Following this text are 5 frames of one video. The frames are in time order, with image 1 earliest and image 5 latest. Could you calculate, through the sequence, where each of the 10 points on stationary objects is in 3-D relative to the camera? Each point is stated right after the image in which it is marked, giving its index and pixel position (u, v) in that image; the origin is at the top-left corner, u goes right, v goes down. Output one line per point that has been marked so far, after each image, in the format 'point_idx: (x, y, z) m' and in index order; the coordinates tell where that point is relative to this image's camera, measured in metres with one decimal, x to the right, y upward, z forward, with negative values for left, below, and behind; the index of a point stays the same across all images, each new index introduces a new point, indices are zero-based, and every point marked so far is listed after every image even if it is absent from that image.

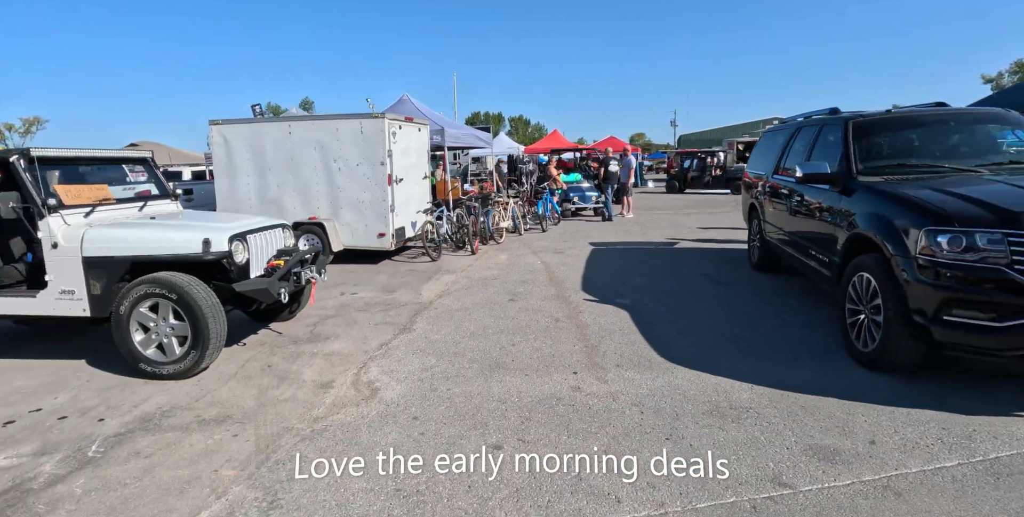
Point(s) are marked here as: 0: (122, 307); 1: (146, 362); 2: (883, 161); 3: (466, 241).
0: (-3.1, -0.3, +4.5) m
1: (-3.0, -0.8, +4.5) m
2: (+3.1, +0.8, +4.5) m
3: (-0.8, +0.4, +10.2) m
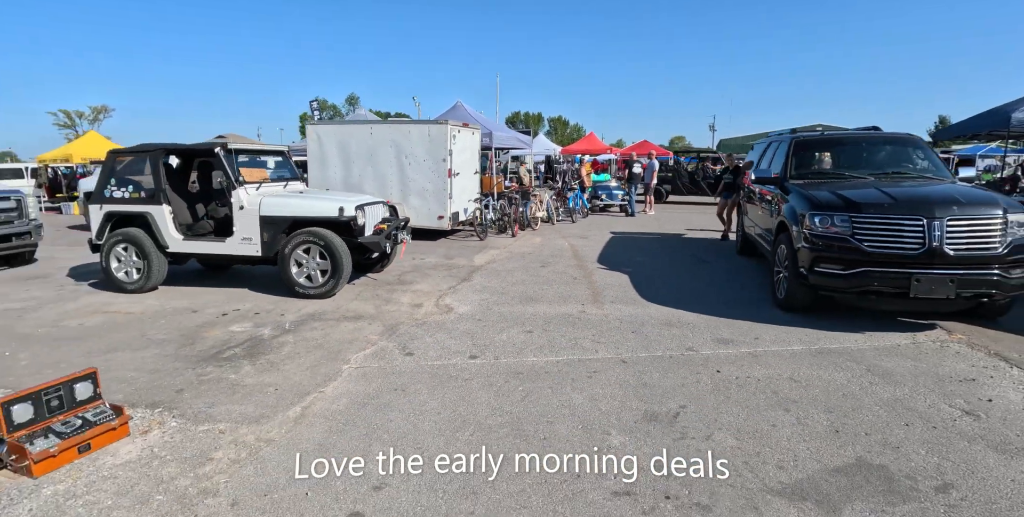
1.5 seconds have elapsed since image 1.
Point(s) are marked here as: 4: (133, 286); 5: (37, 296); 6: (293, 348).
0: (-2.8, +0.1, +6.7) m
1: (-2.6, -0.3, +6.6) m
2: (+3.5, +1.0, +6.3) m
3: (0.0, +0.8, +12.2) m
4: (-5.1, -0.4, +7.2) m
5: (-6.8, -0.5, +7.7) m
6: (-2.0, -0.8, +4.8) m
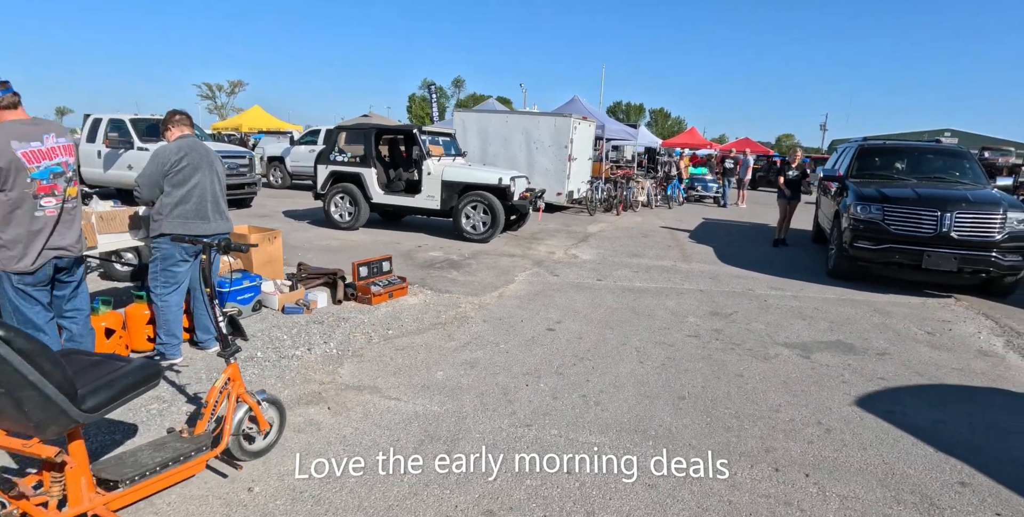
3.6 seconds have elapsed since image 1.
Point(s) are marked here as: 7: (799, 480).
0: (-0.9, +0.9, +9.3) m
1: (-0.8, +0.5, +9.2) m
2: (+5.3, +1.3, +7.9) m
3: (+2.7, +1.4, +14.3) m
4: (-3.1, +0.6, +10.1) m
5: (-4.8, +0.6, +10.9) m
6: (-0.5, -0.1, +7.3) m
7: (+1.5, -1.1, +2.8) m
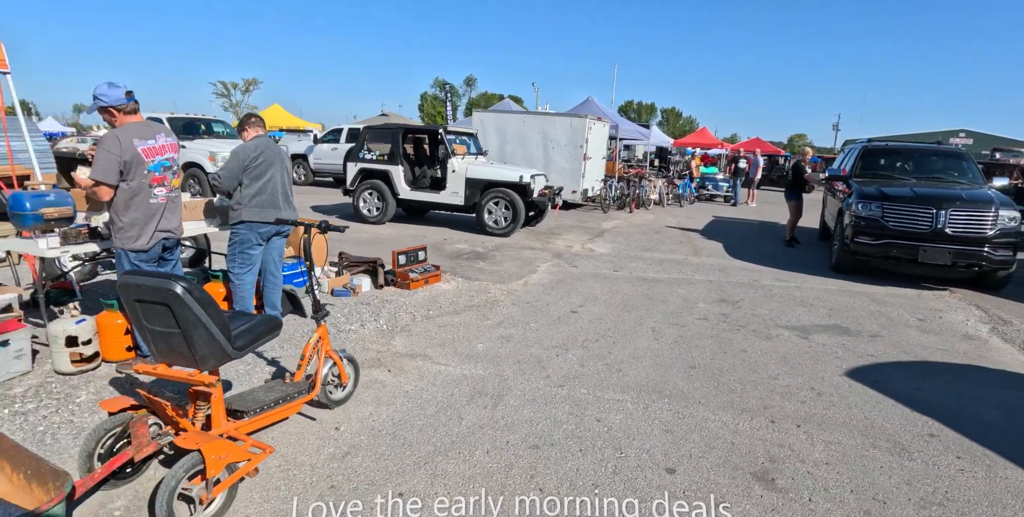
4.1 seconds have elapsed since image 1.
0: (-0.5, +1.1, +9.8) m
1: (-0.4, +0.6, +9.8) m
2: (+5.6, +1.3, +8.4) m
3: (+3.2, +1.5, +14.8) m
4: (-2.8, +0.8, +10.7) m
5: (-4.4, +0.8, +11.5) m
6: (-0.2, 0.0, +7.9) m
7: (+1.7, -1.0, +3.3) m
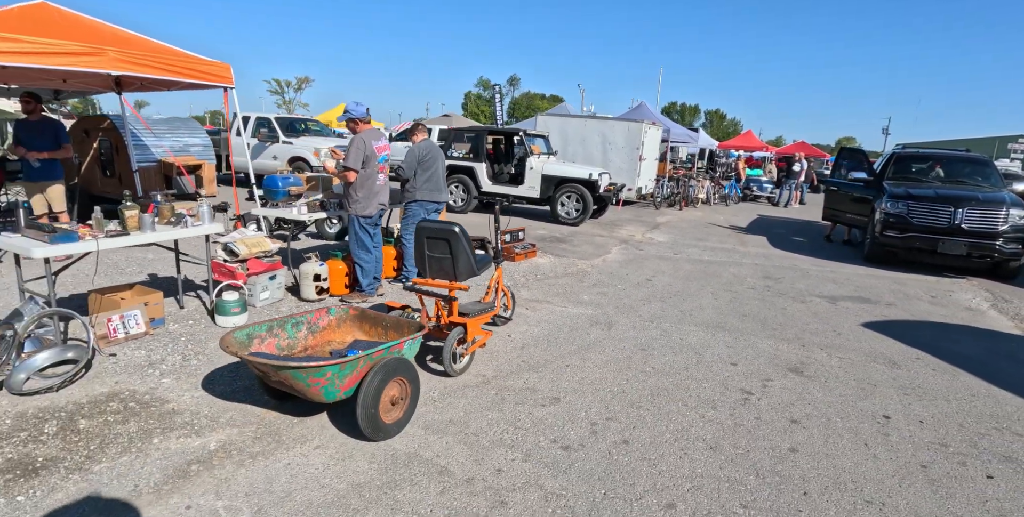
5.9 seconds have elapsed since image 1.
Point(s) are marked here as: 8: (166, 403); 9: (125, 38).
0: (+0.9, +1.4, +11.4) m
1: (+1.0, +0.9, +11.4) m
2: (+7.0, +1.5, +9.6) m
3: (+4.9, +1.7, +16.2) m
4: (-1.2, +1.2, +12.4) m
5: (-2.8, +1.2, +13.3) m
6: (+1.2, +0.3, +9.4) m
7: (+2.7, -0.8, +4.8) m
8: (-2.3, -1.0, +3.6) m
9: (-4.8, +2.7, +6.7) m
